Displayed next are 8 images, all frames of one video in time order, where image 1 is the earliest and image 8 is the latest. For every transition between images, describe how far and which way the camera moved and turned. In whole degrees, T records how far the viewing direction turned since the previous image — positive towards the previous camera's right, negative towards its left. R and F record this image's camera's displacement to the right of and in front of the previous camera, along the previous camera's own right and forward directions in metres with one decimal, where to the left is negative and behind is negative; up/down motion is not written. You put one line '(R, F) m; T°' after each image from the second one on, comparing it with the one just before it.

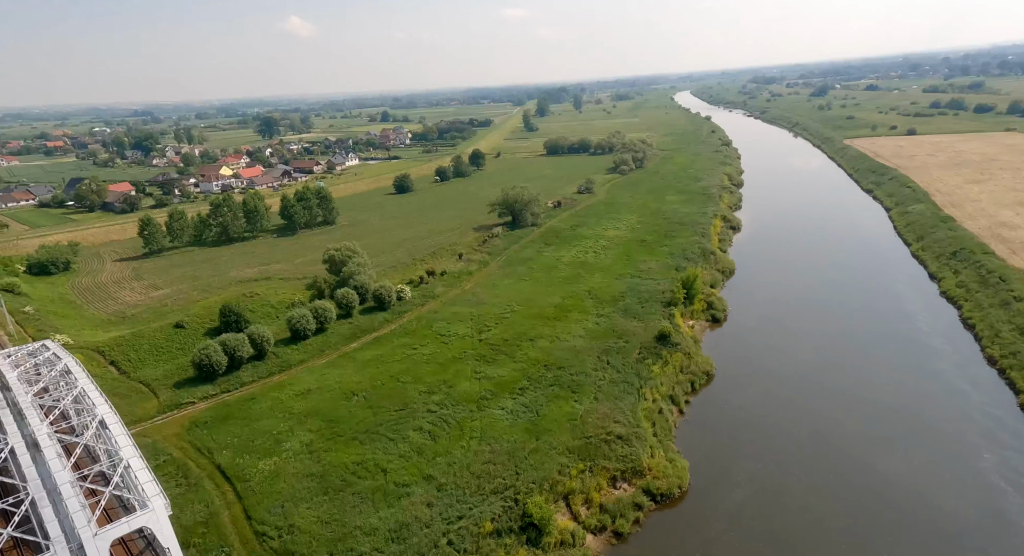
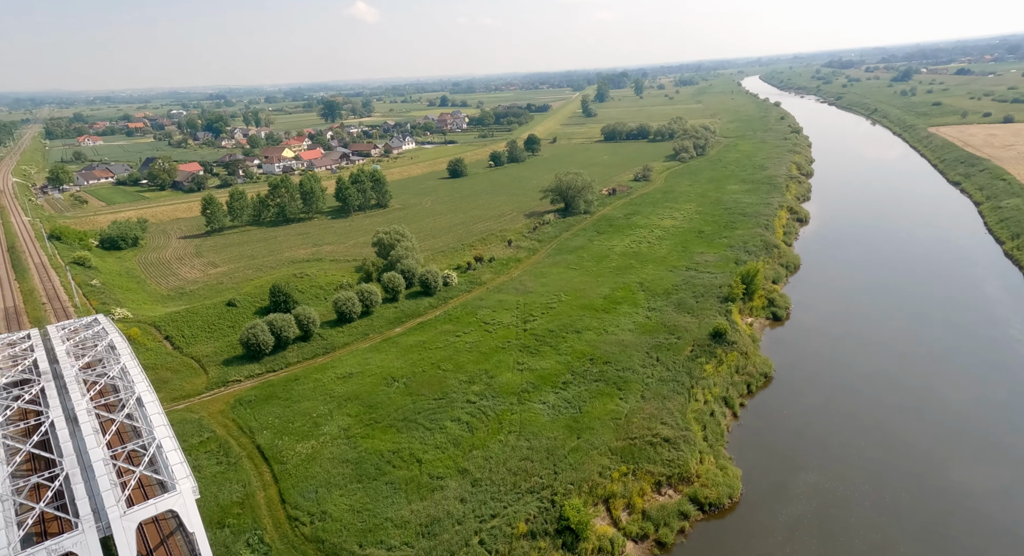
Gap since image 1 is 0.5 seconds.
(+0.5, +1.5) m; -5°
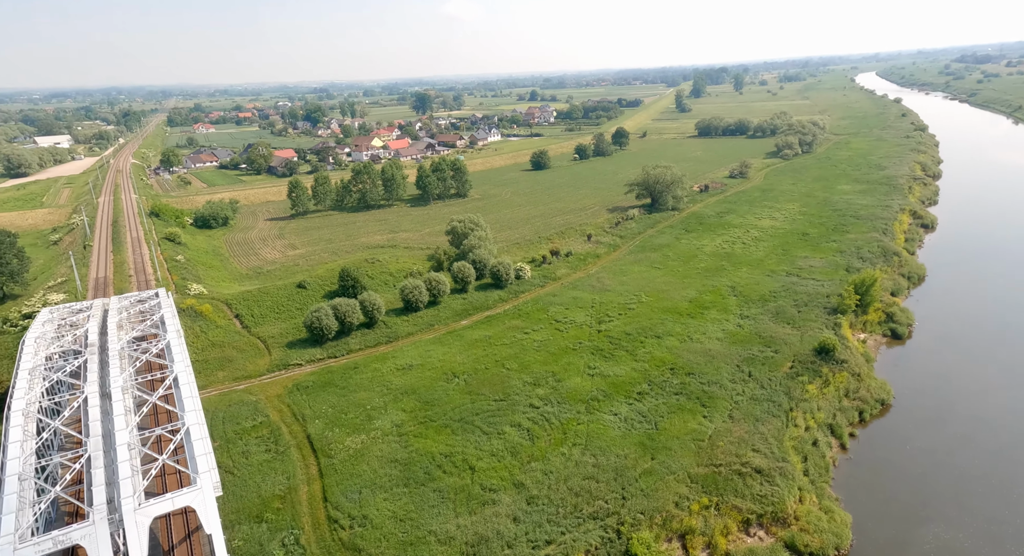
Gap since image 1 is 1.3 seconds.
(+0.4, +3.5) m; -8°
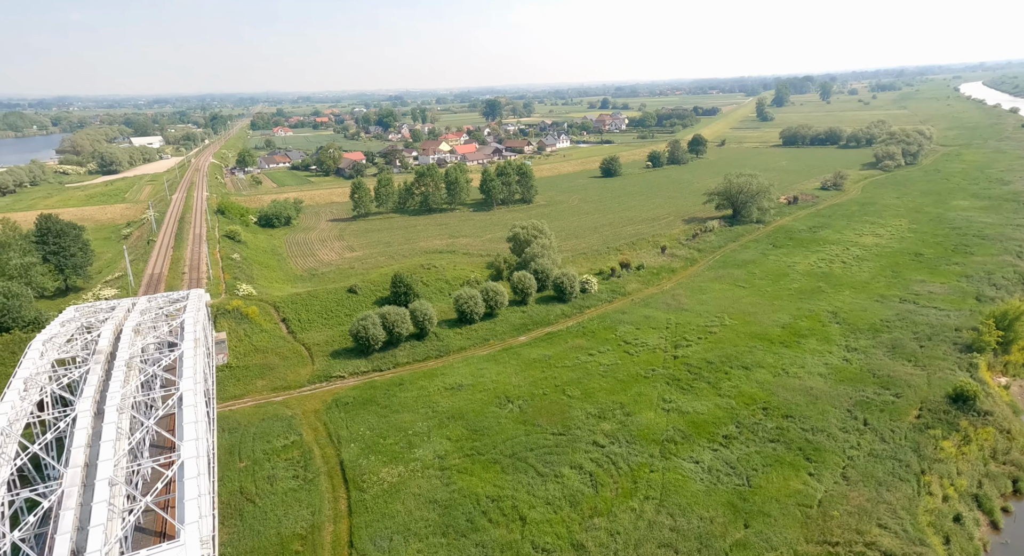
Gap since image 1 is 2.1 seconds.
(-0.2, +4.5) m; -6°
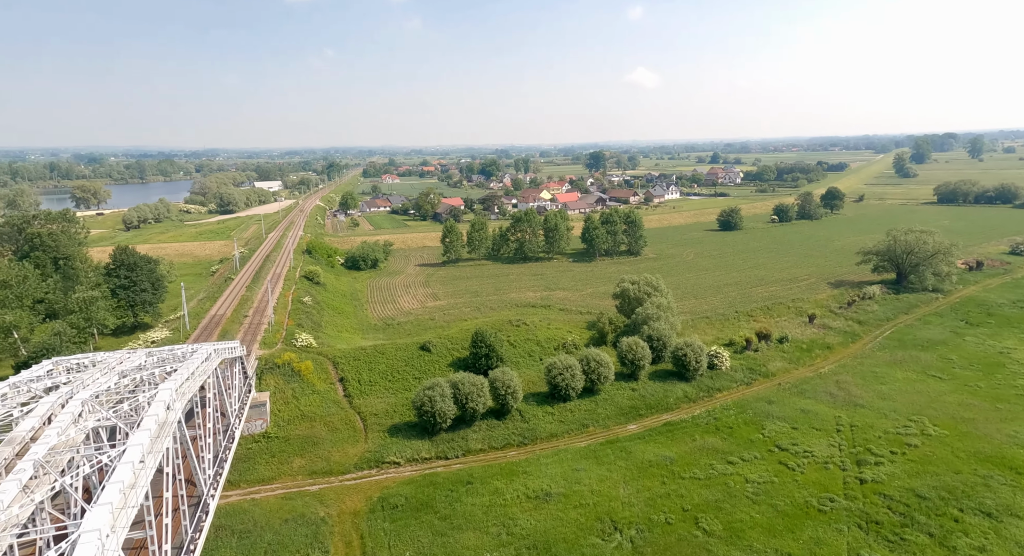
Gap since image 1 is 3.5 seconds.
(-0.9, +9.1) m; -9°
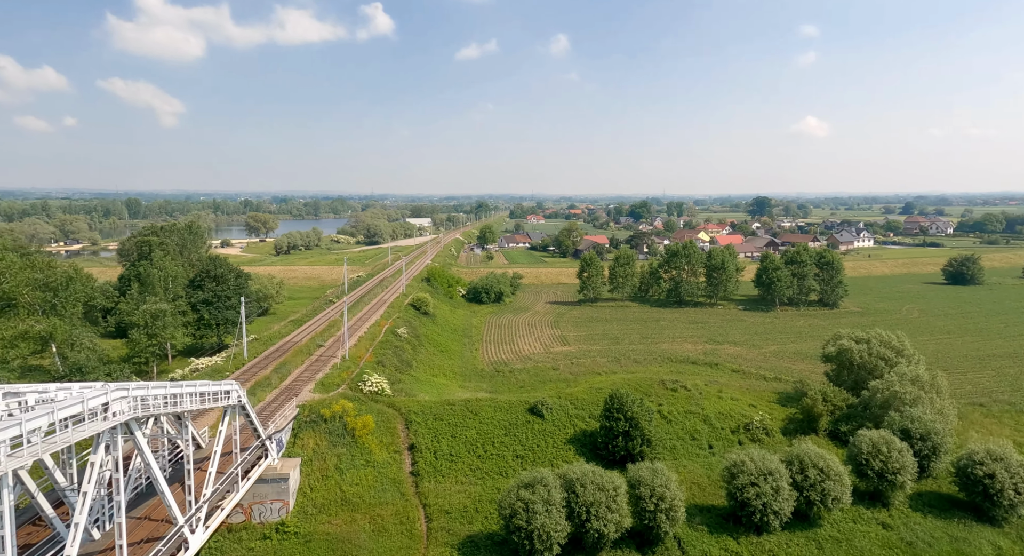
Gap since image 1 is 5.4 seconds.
(-0.7, +13.0) m; -13°
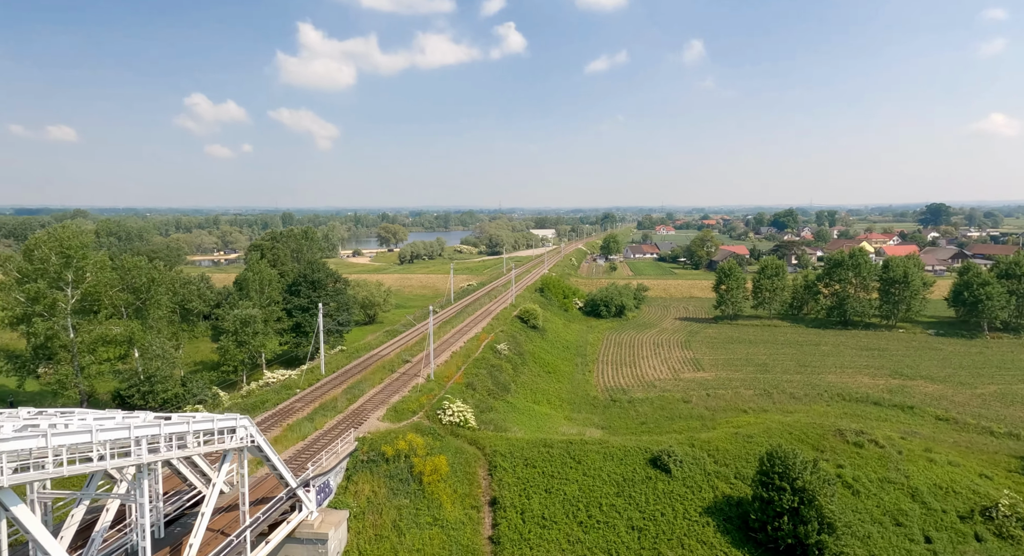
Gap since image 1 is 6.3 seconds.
(+0.3, +6.6) m; -12°
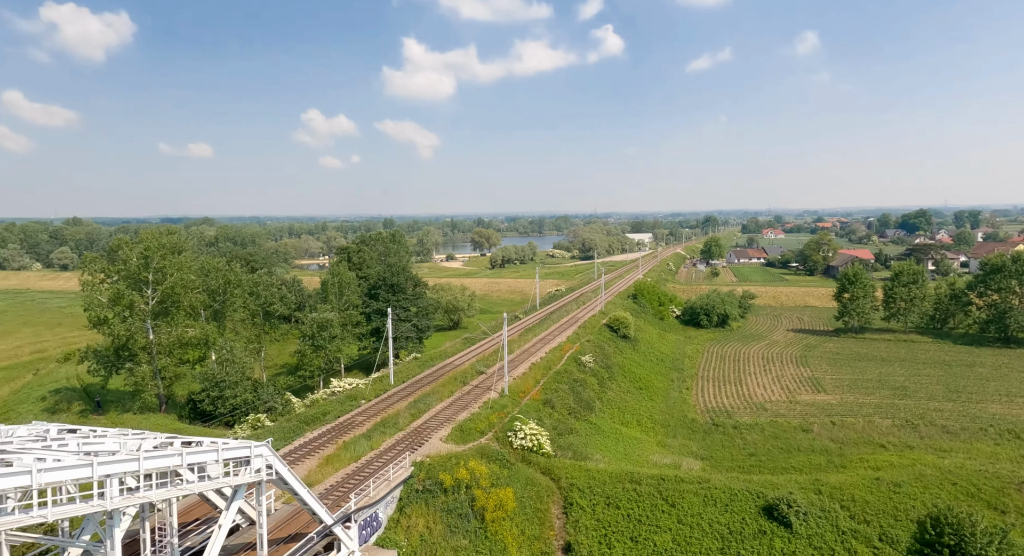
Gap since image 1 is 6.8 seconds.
(+0.4, +3.2) m; -9°
